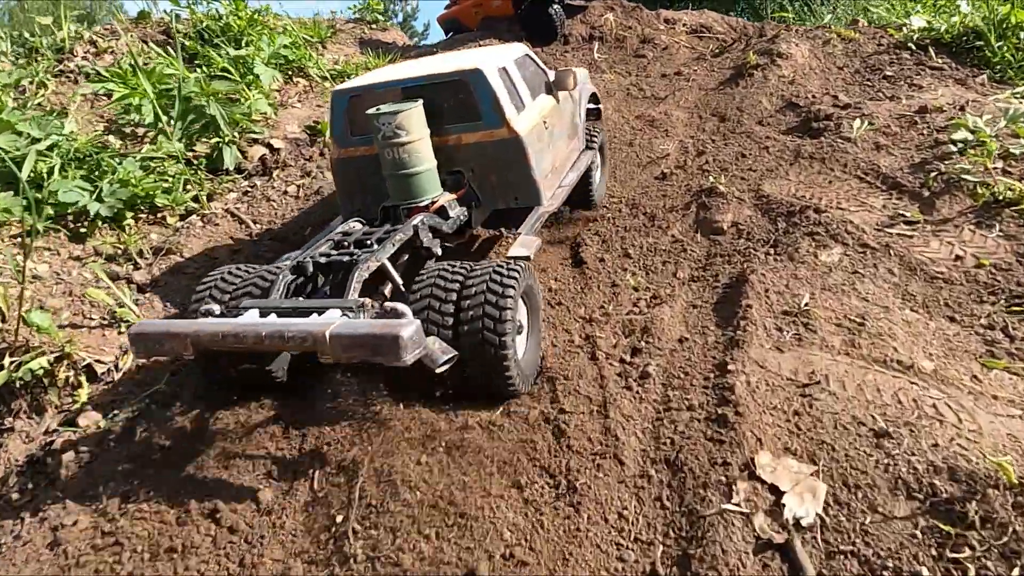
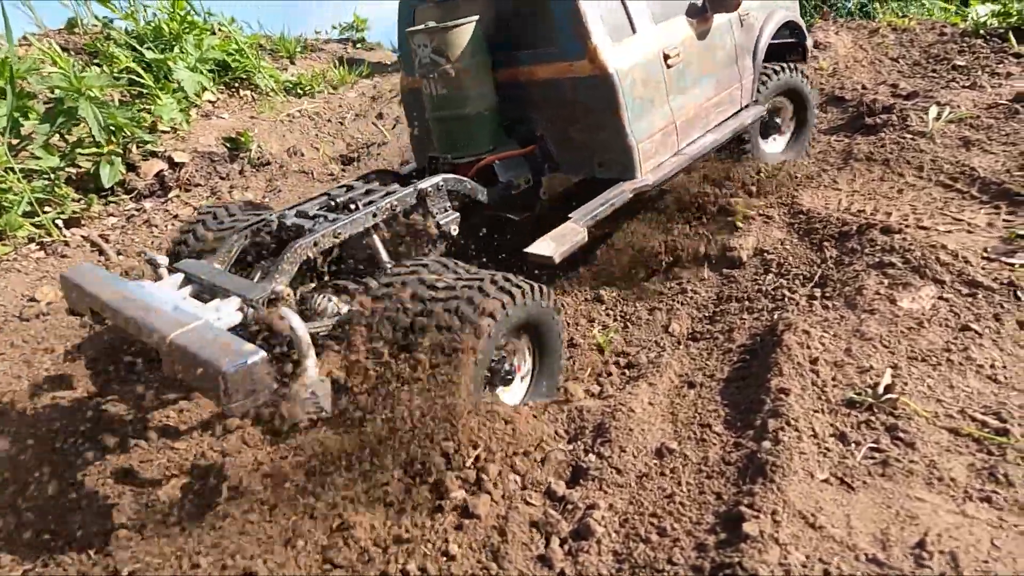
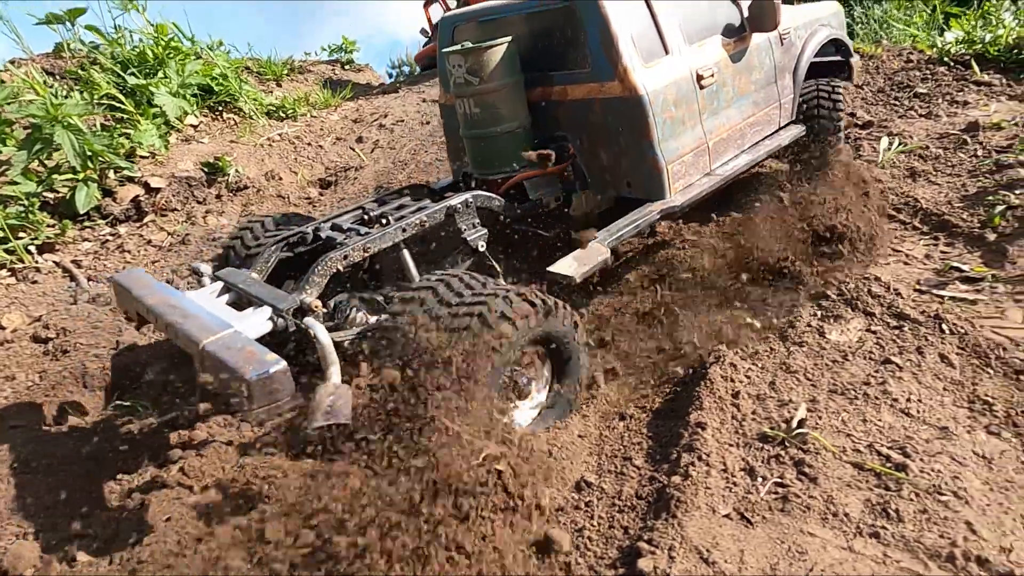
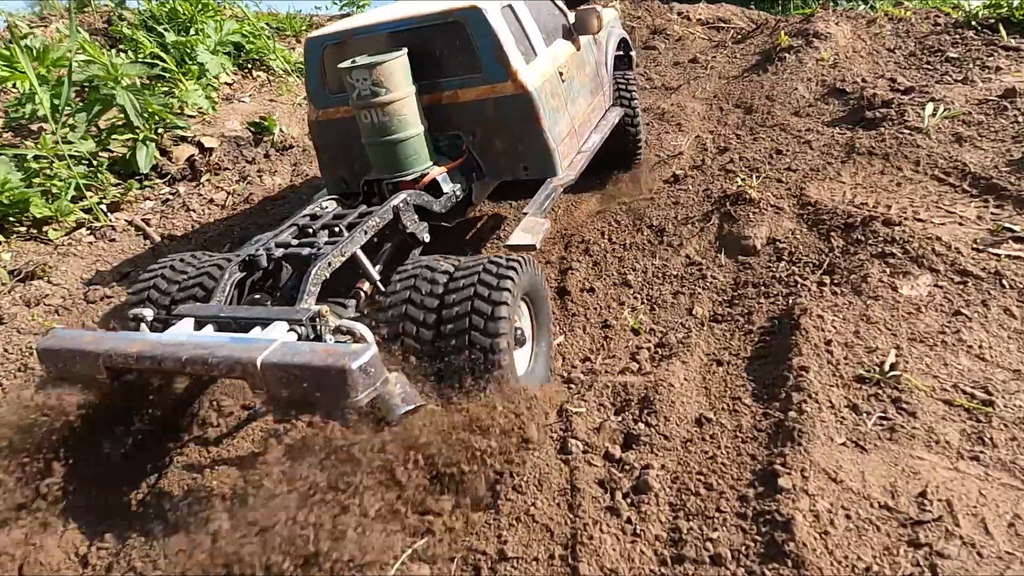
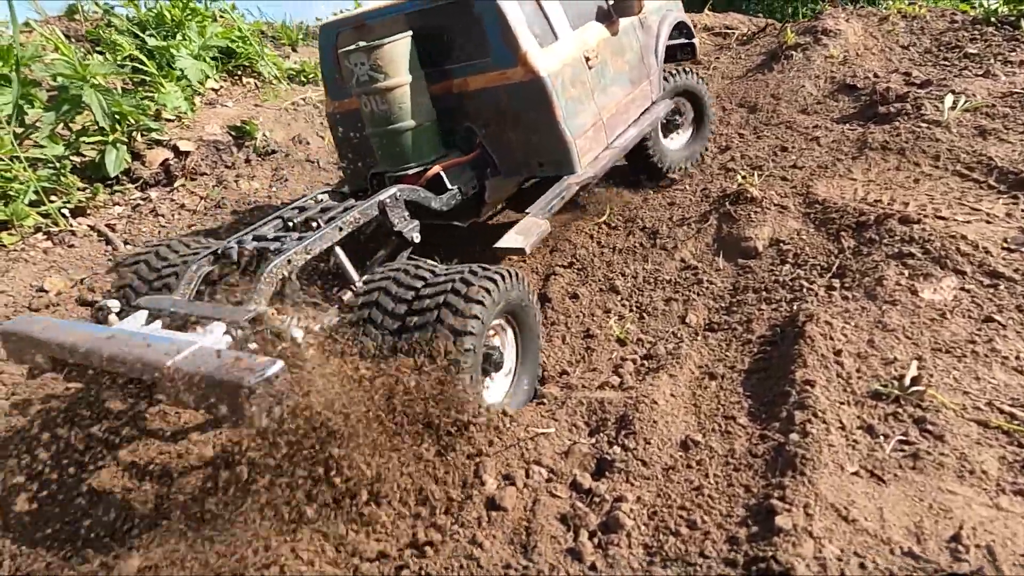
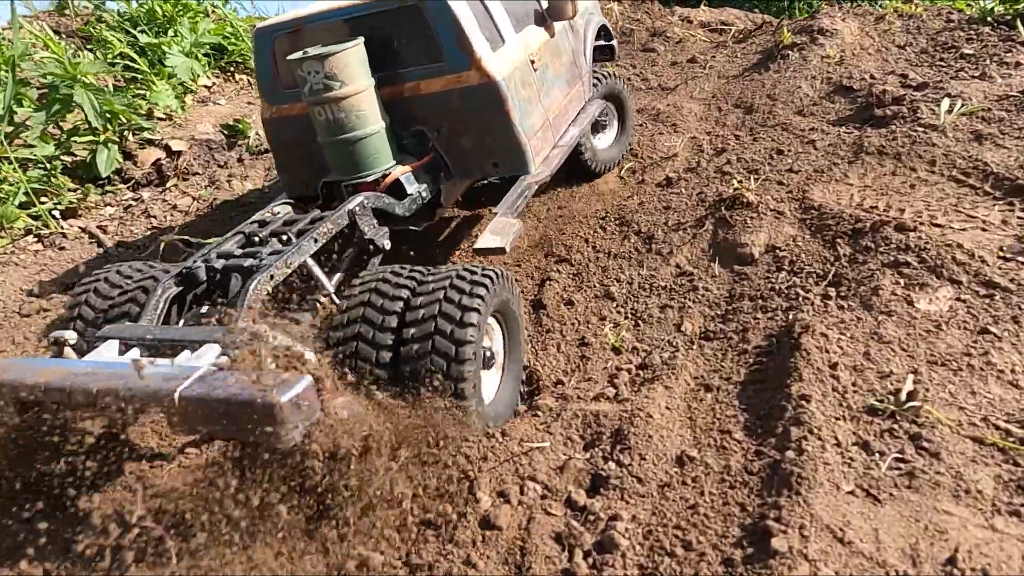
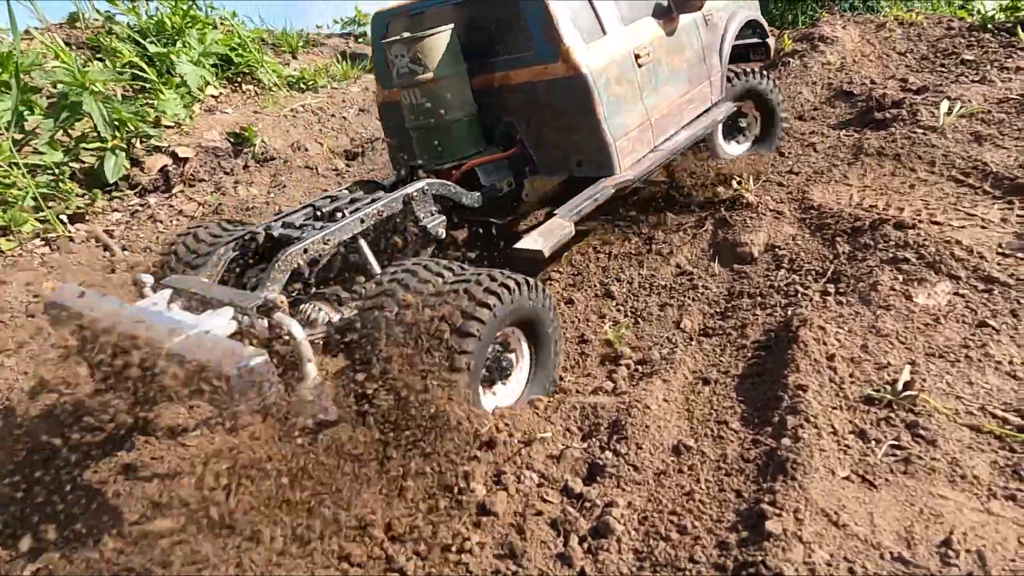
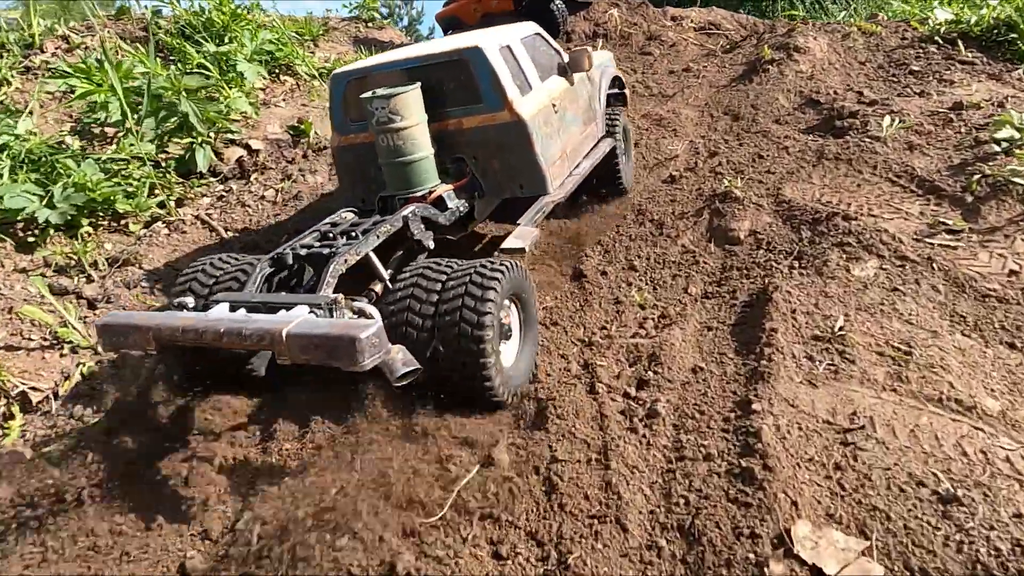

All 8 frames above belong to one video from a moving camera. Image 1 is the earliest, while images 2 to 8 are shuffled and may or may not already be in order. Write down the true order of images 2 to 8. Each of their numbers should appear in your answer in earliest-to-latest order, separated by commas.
8, 4, 6, 5, 7, 2, 3
